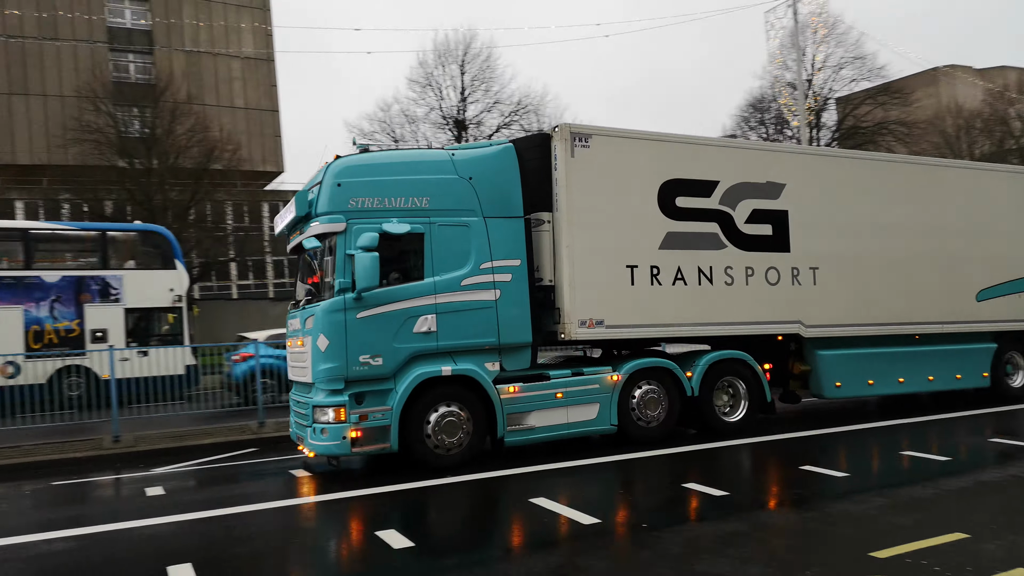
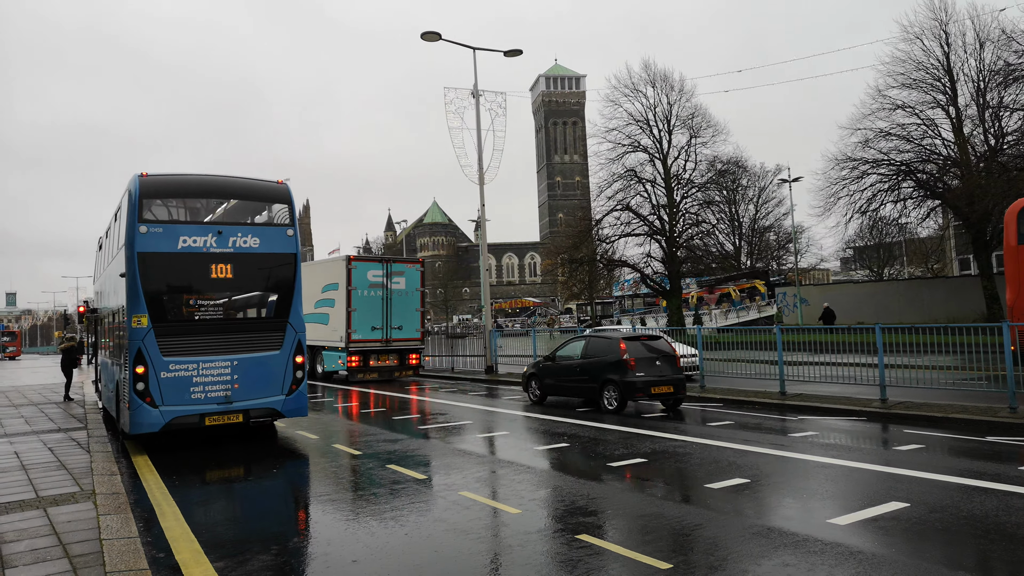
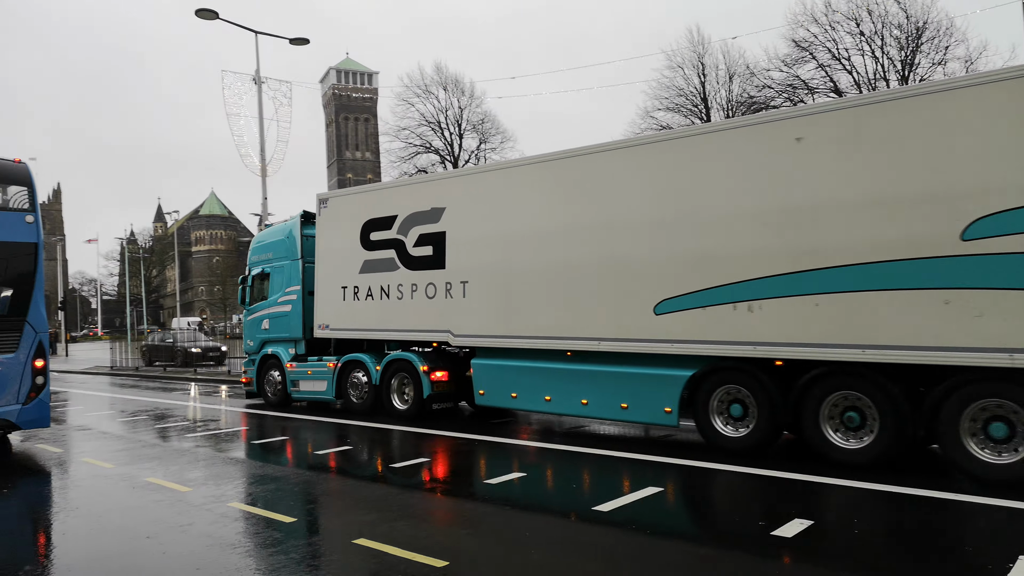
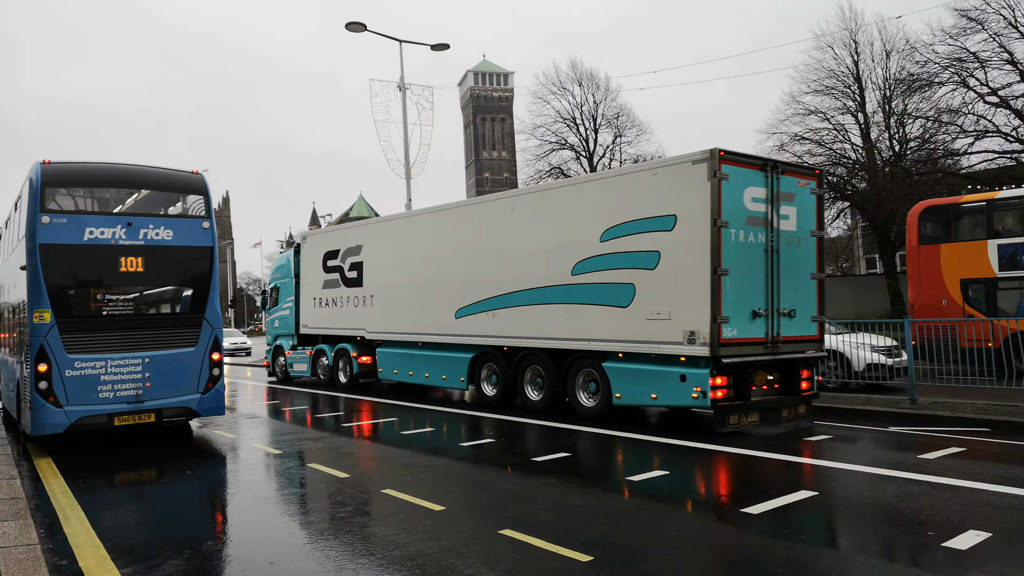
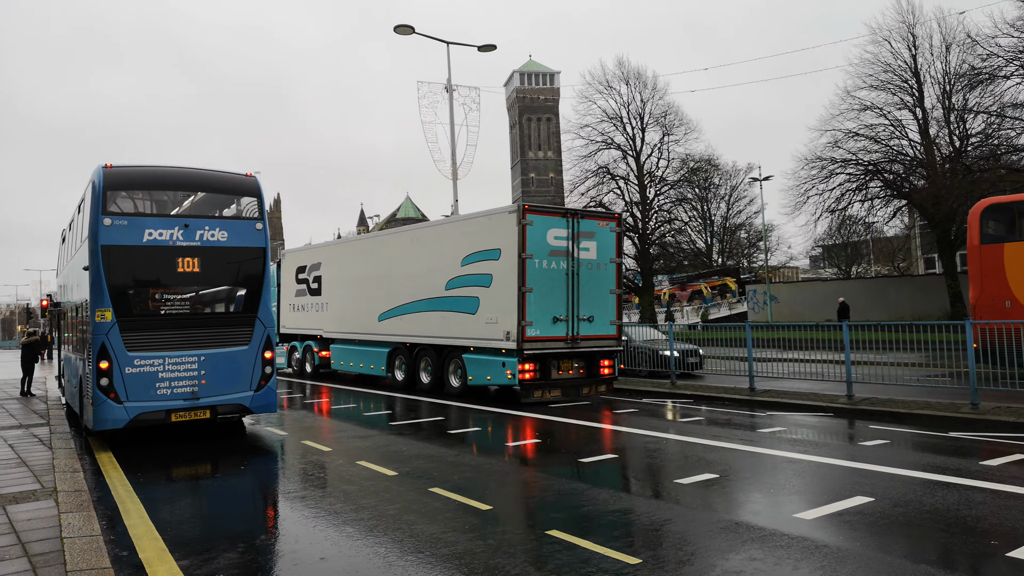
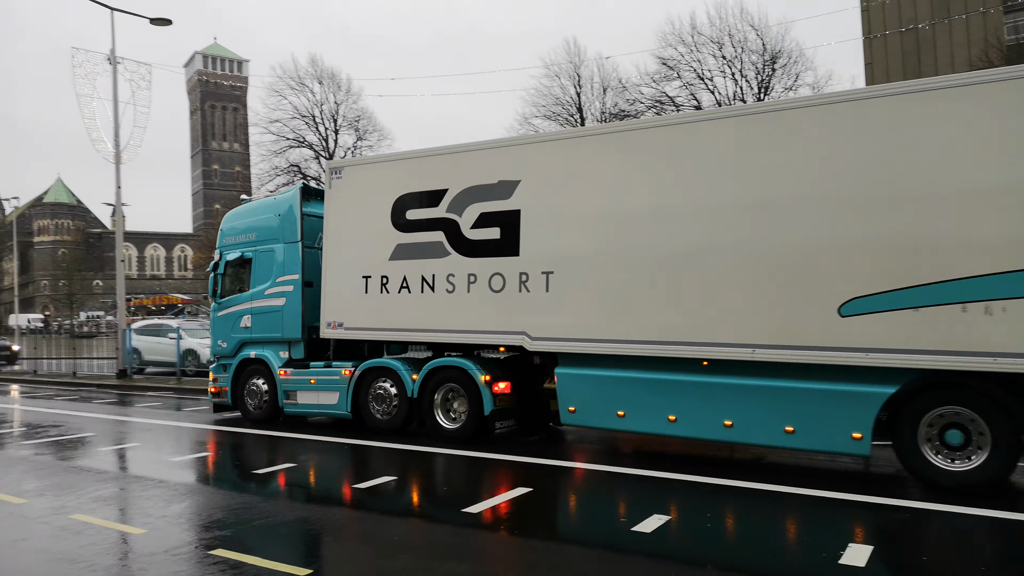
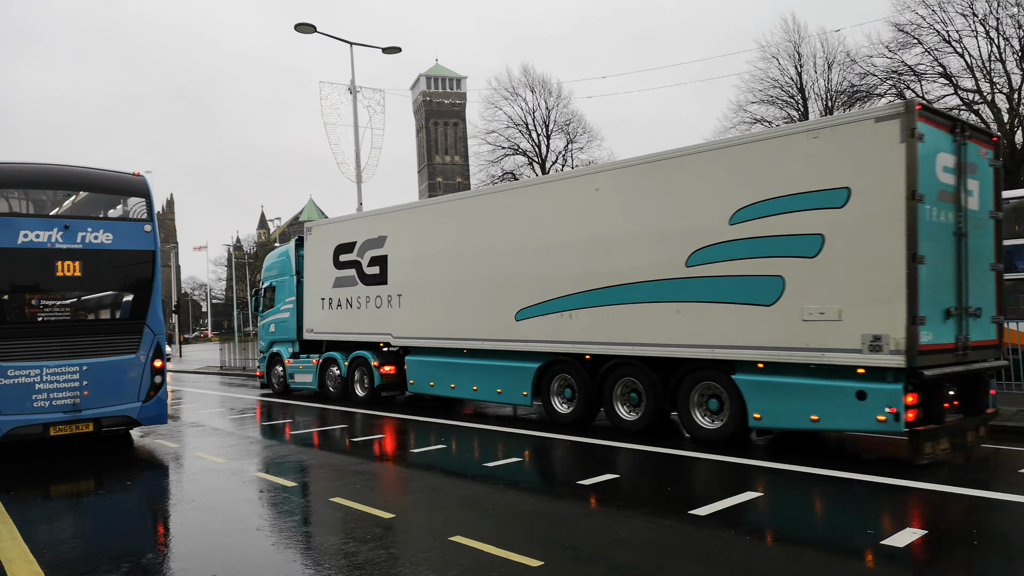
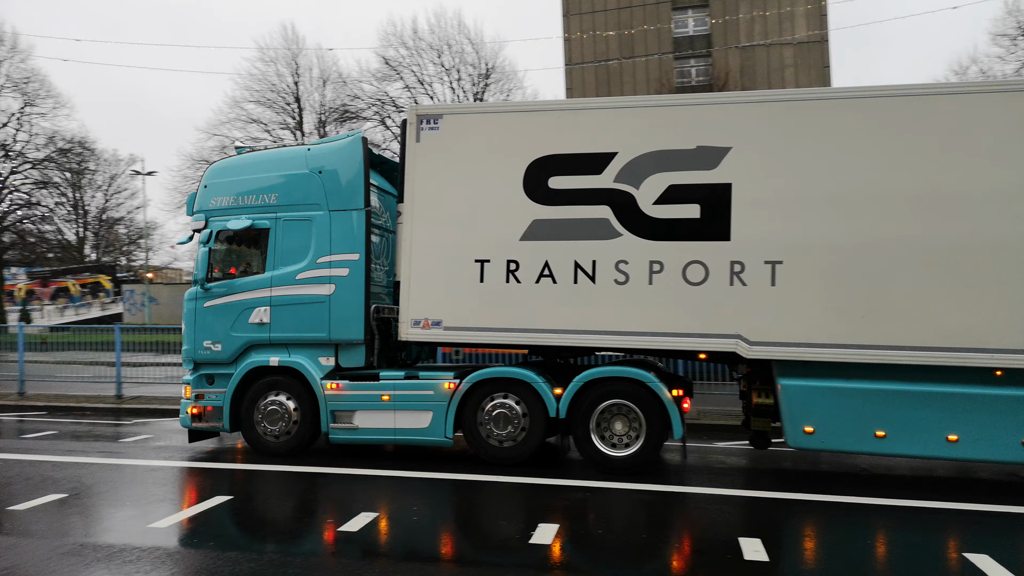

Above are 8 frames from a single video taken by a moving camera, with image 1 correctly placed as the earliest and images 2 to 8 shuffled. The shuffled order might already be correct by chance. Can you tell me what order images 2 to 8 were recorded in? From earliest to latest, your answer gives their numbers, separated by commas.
8, 6, 3, 7, 4, 5, 2
